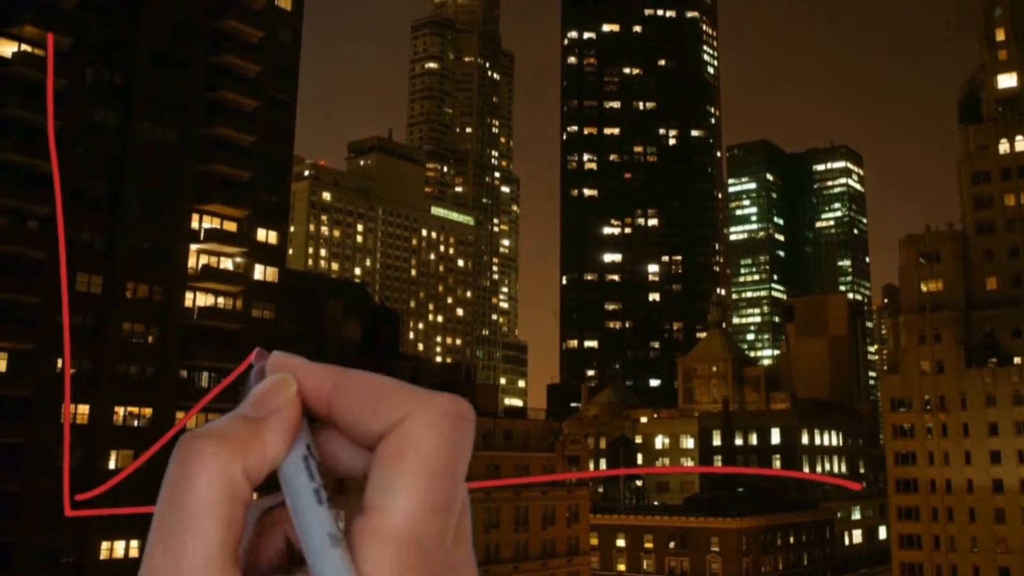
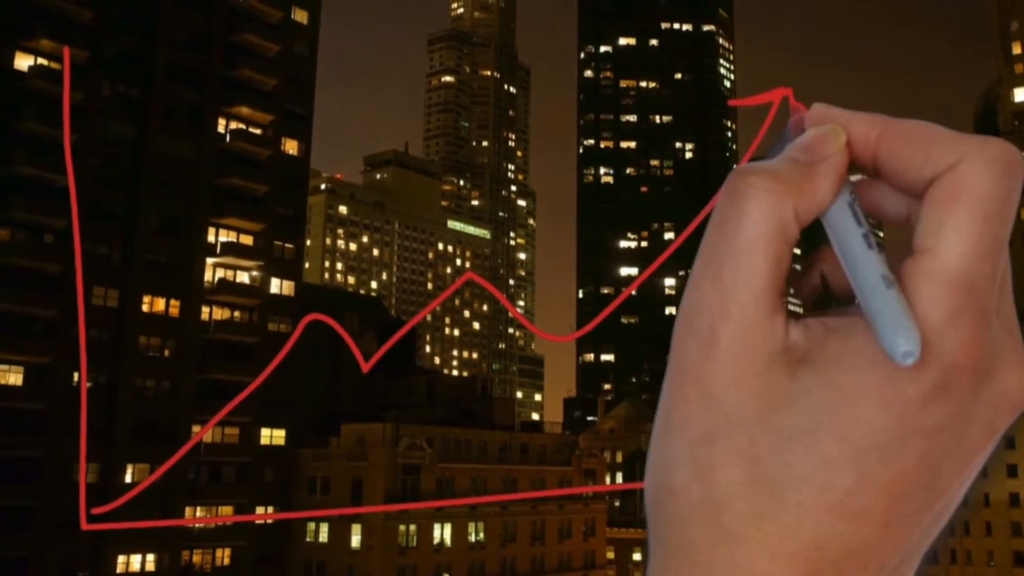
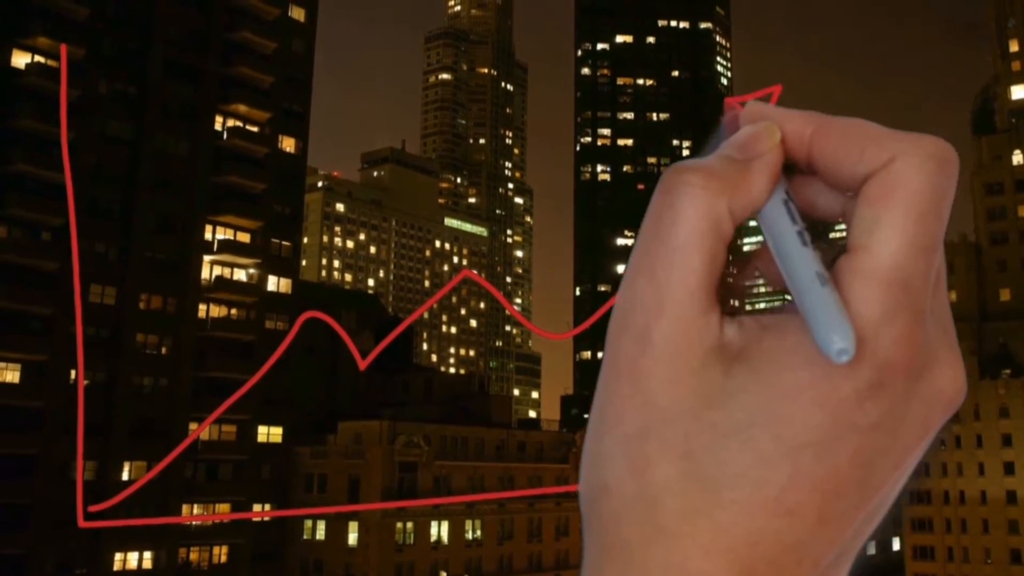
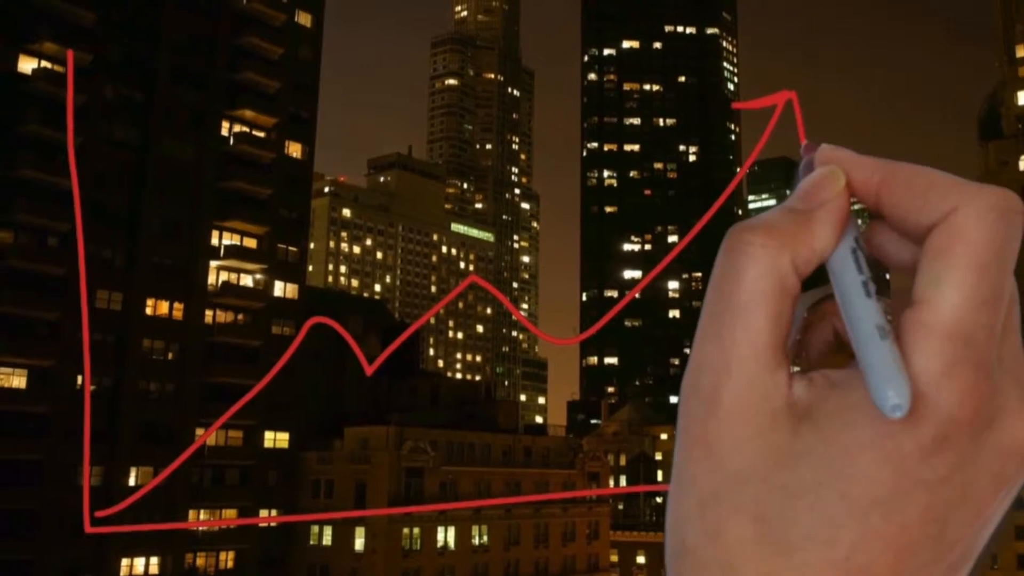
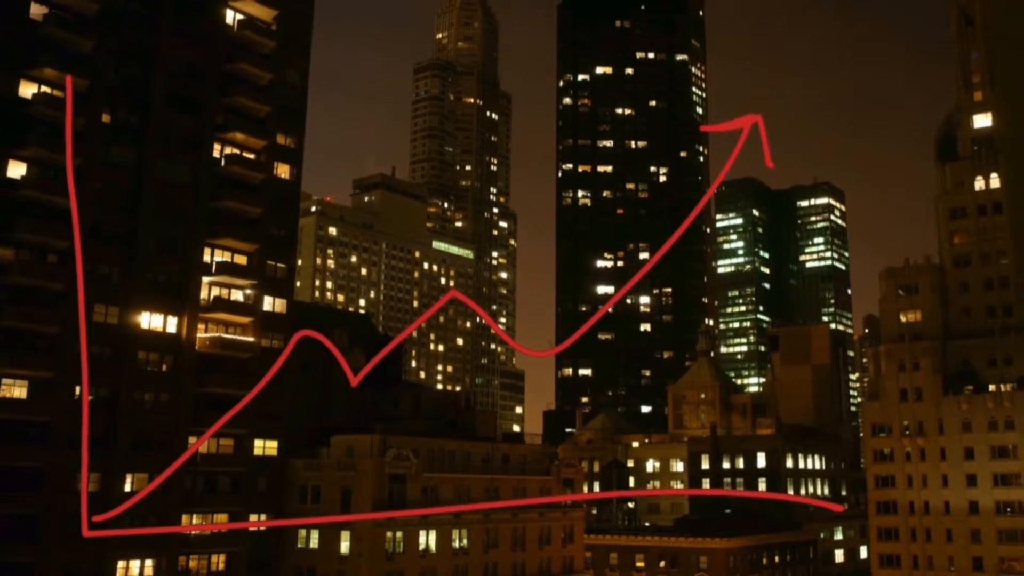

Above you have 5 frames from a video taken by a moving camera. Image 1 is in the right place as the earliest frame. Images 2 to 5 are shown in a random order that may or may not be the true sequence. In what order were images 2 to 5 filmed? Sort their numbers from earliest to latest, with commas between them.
3, 2, 4, 5
